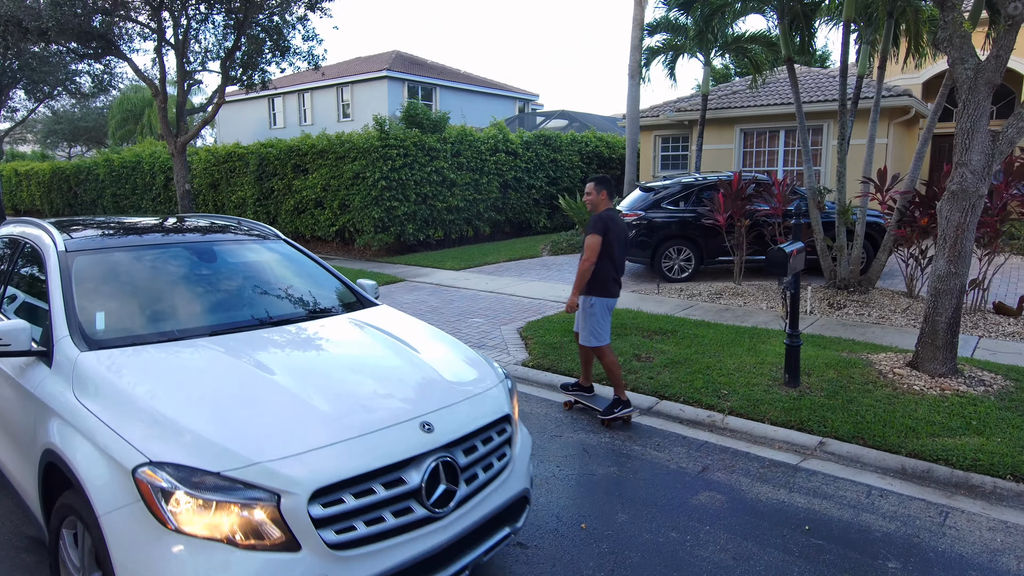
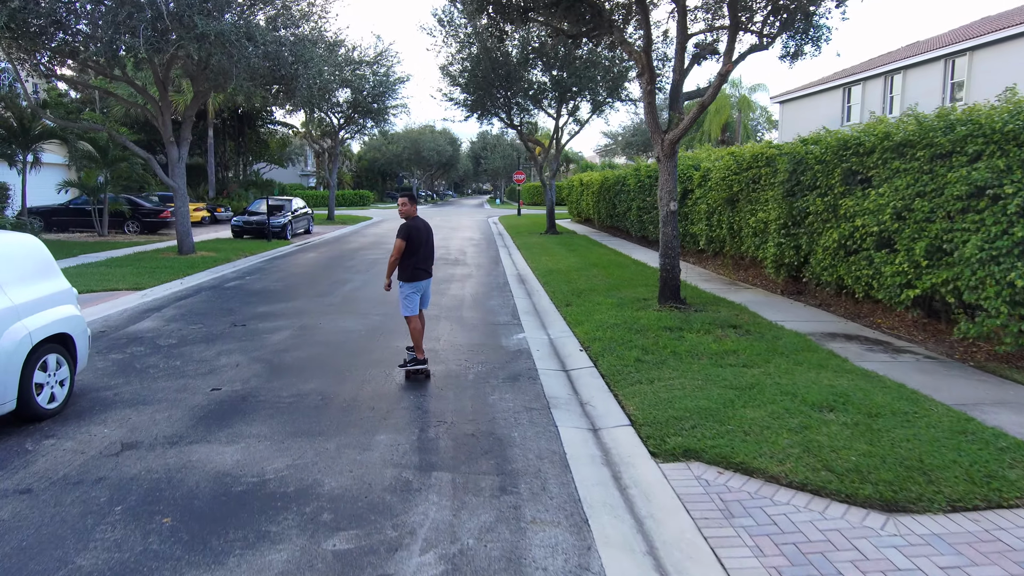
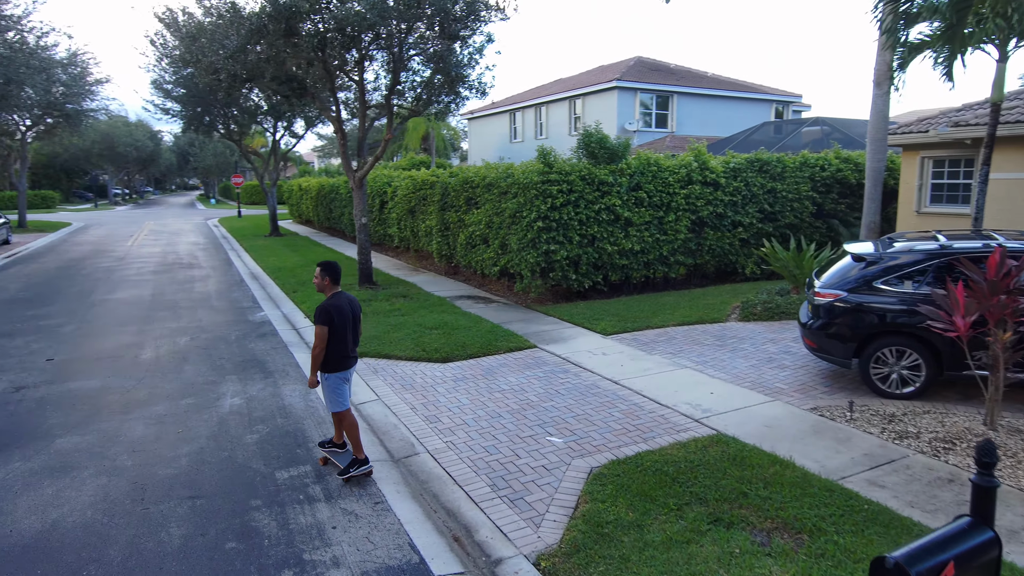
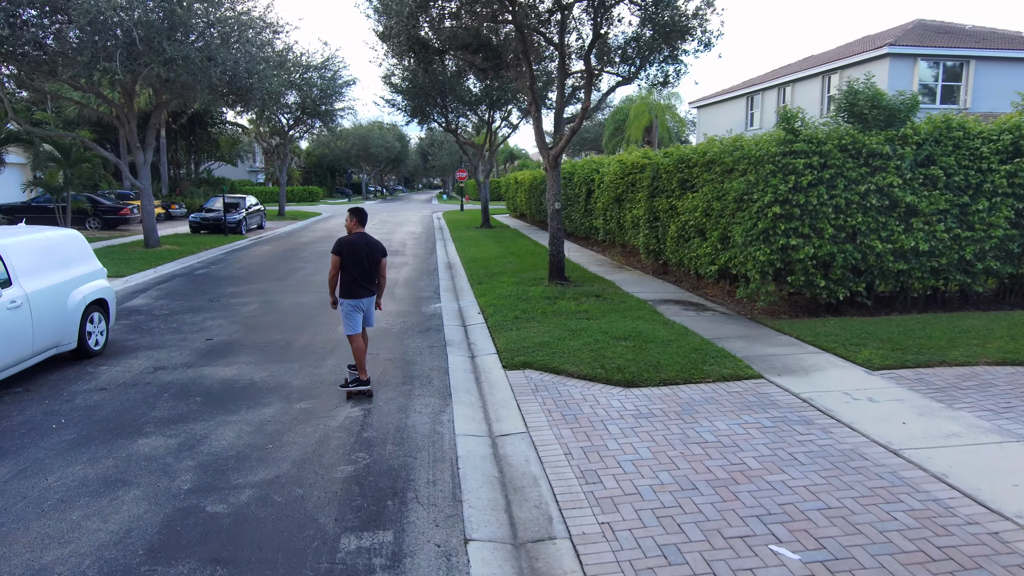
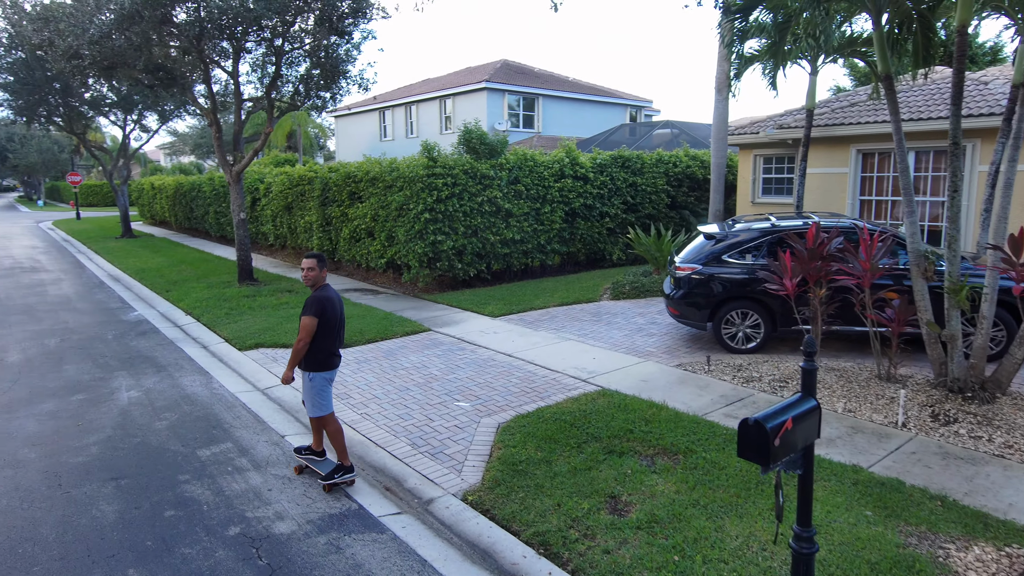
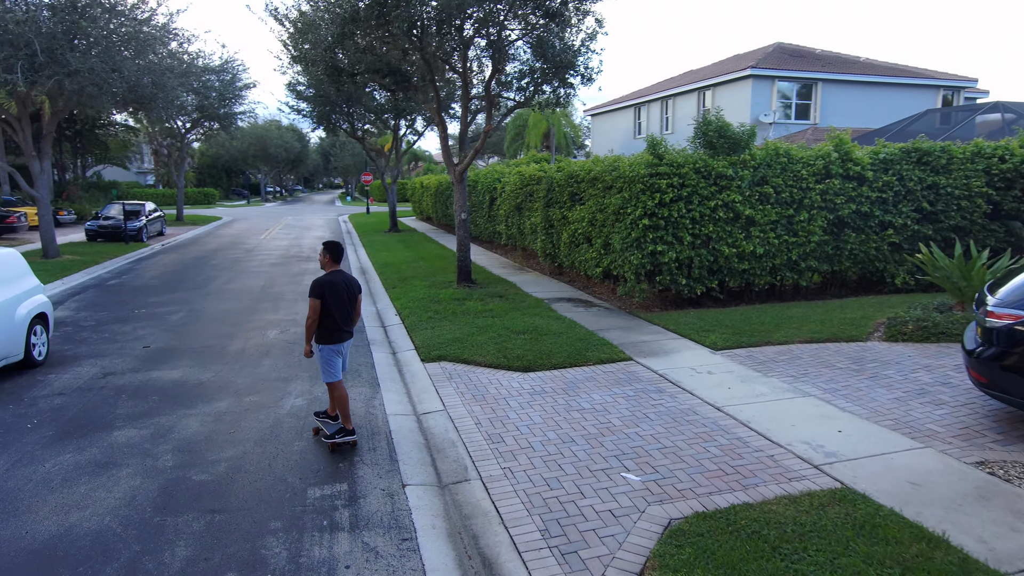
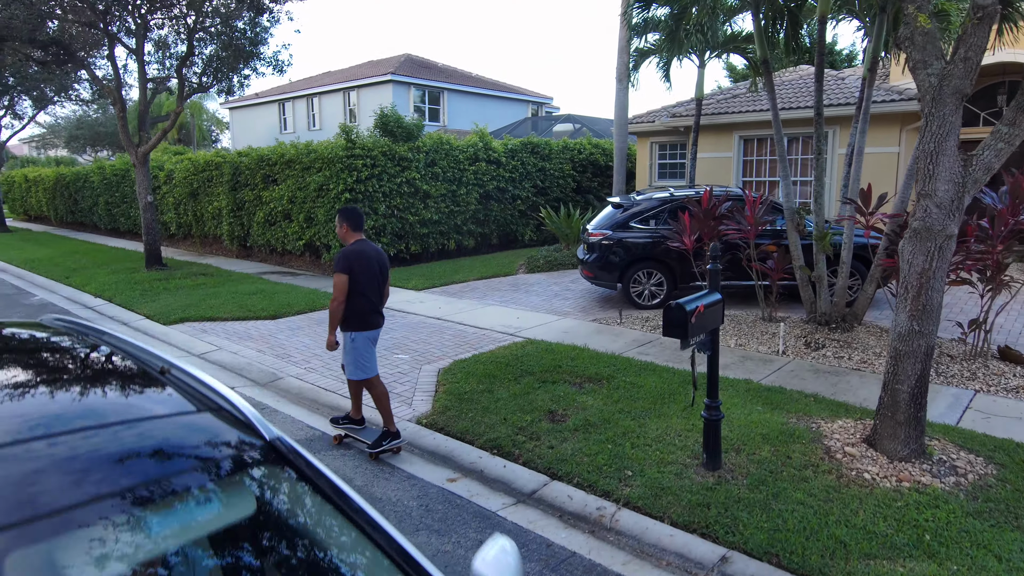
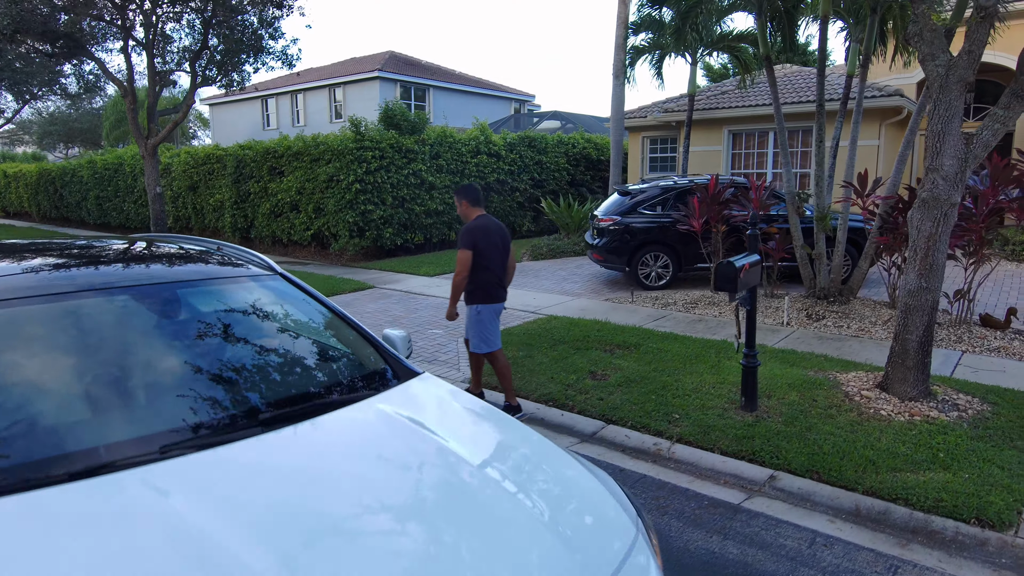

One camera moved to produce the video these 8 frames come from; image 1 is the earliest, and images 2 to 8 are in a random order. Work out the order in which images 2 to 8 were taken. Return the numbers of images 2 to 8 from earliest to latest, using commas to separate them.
8, 7, 5, 3, 6, 4, 2
